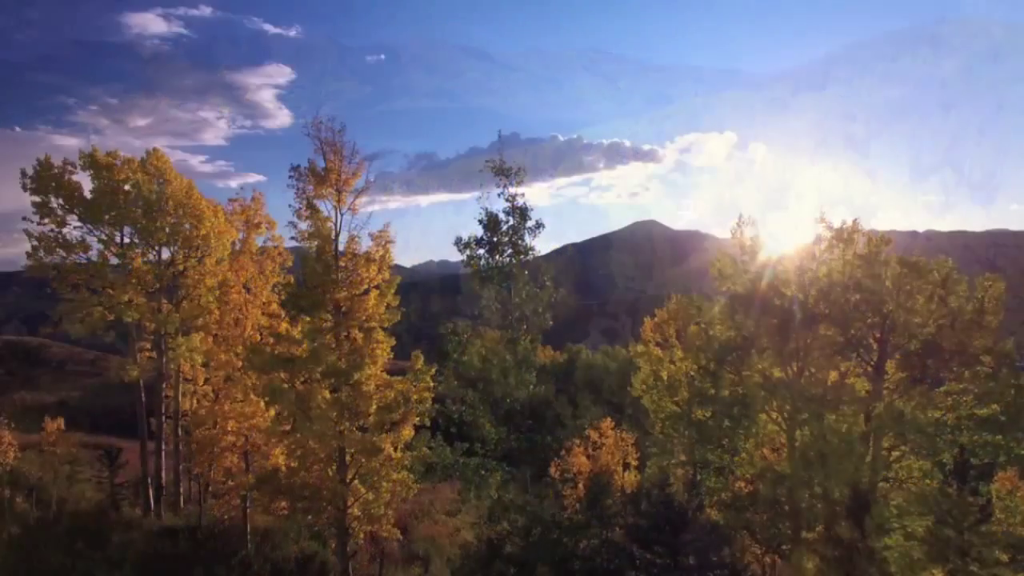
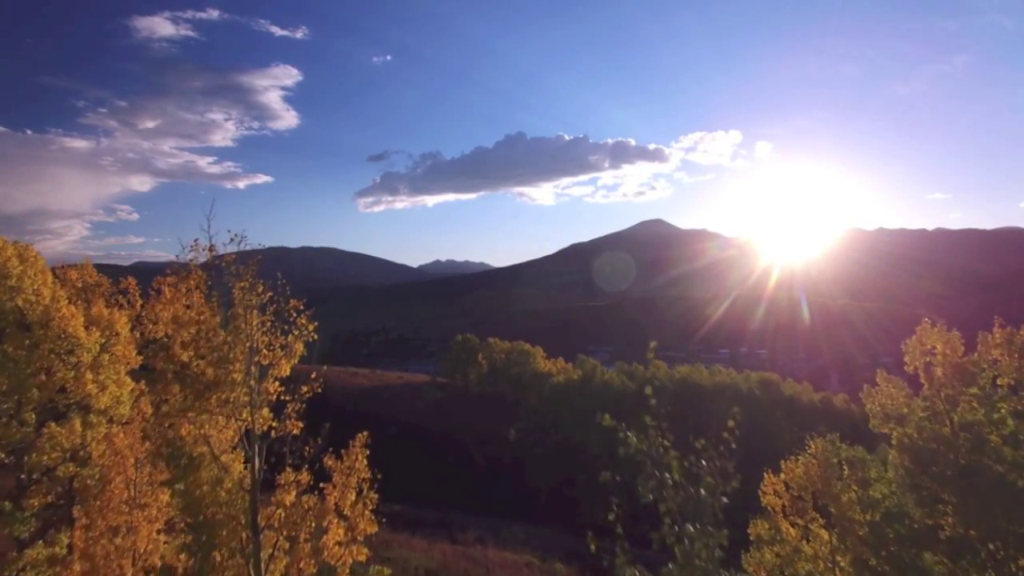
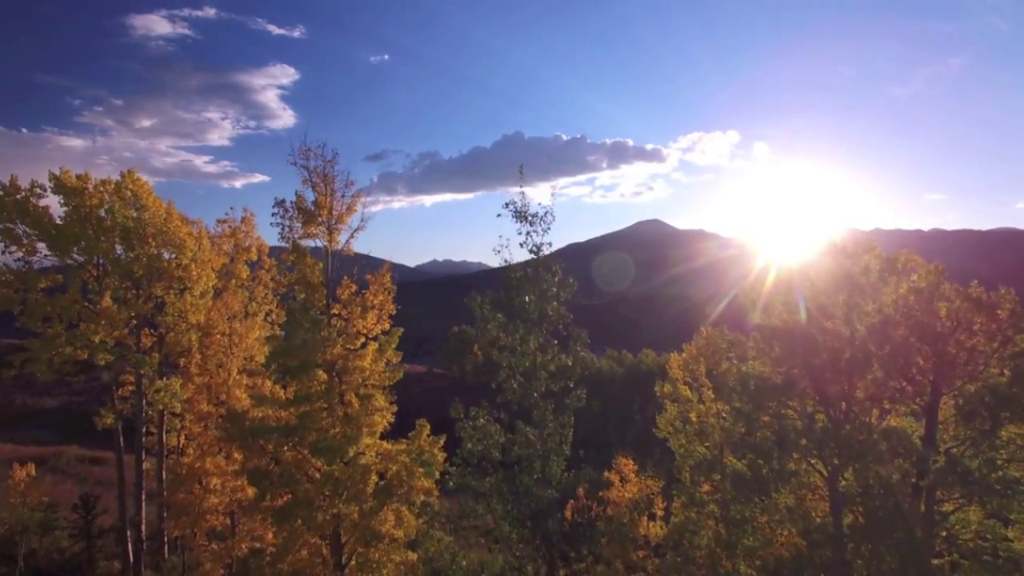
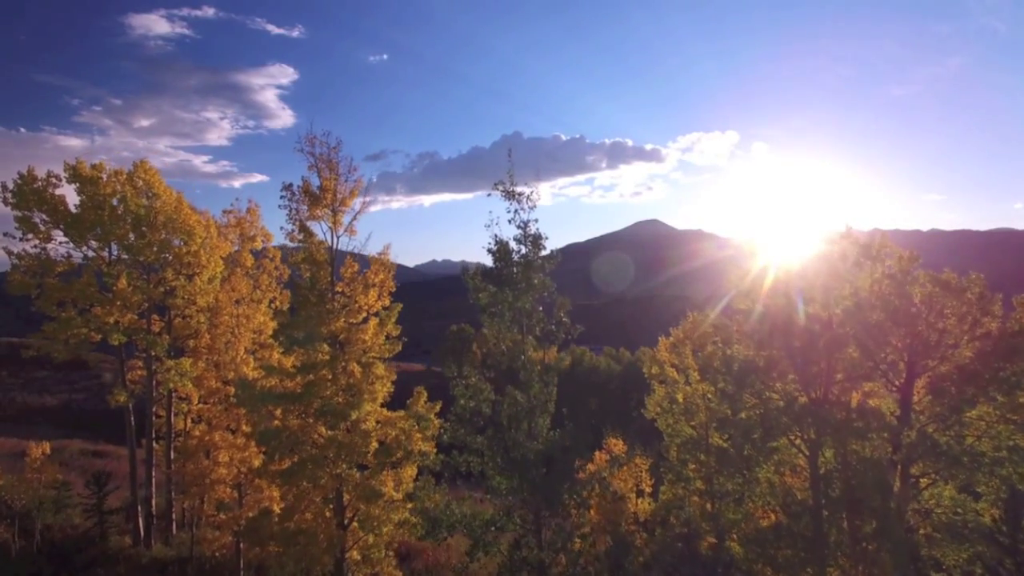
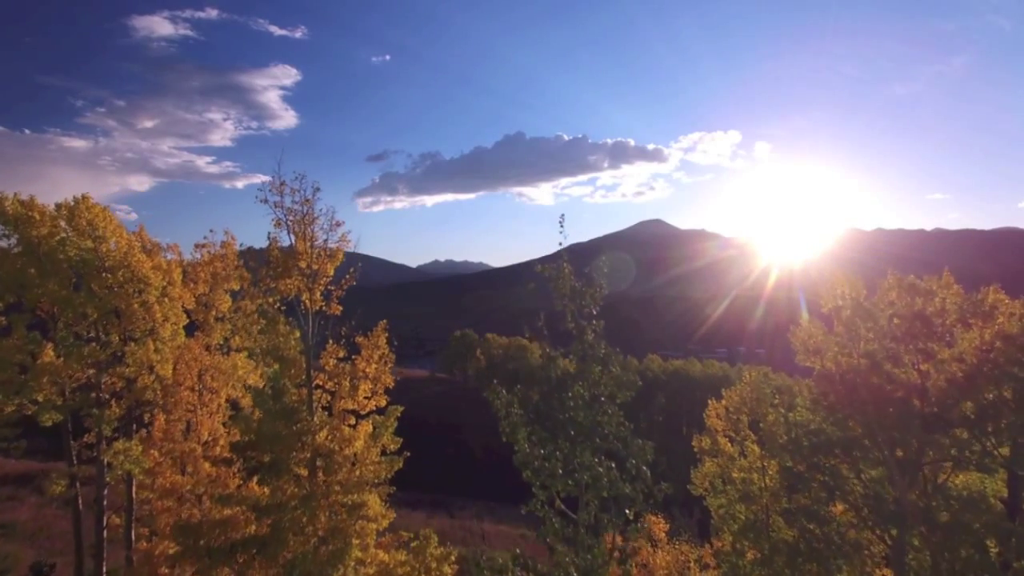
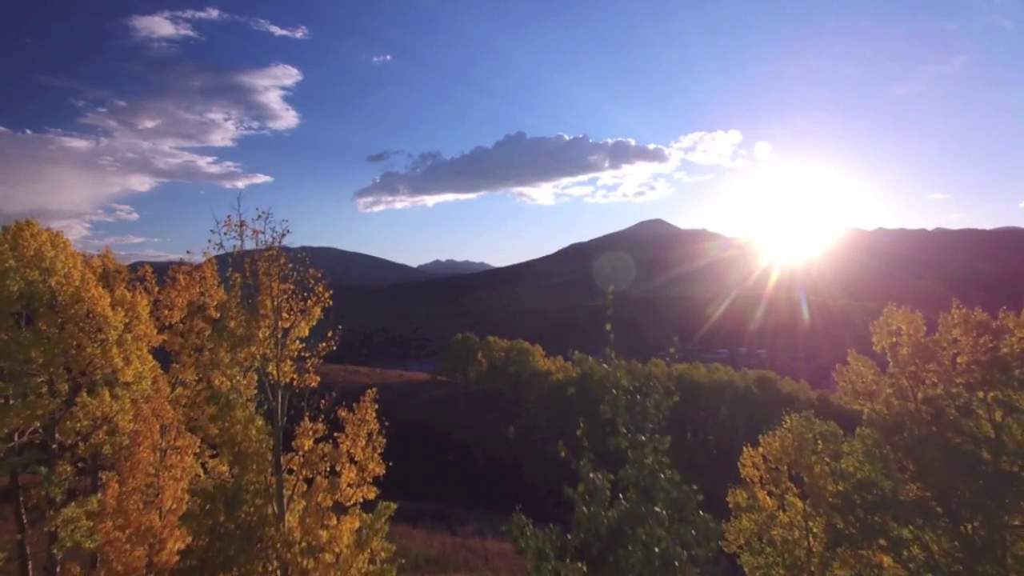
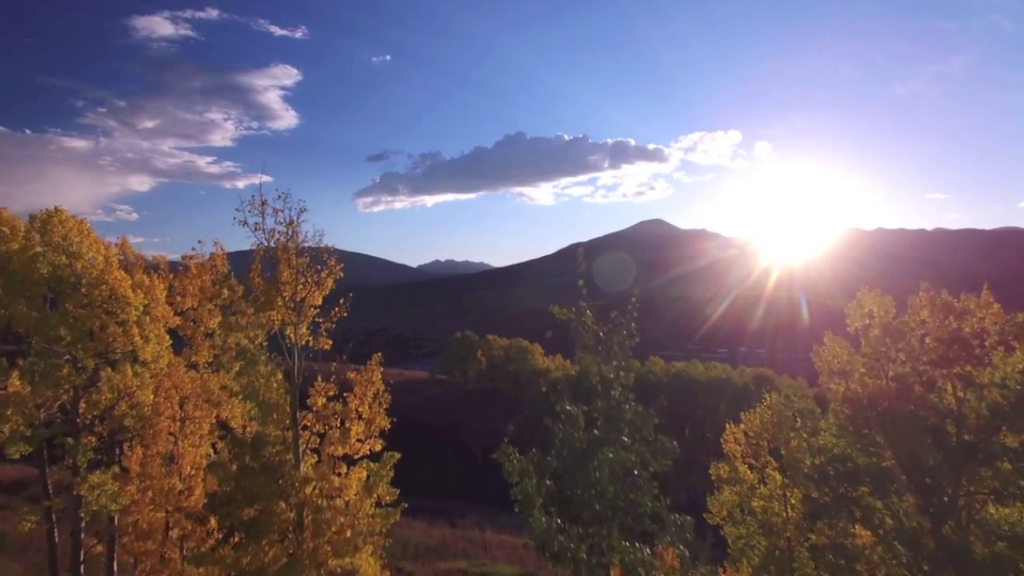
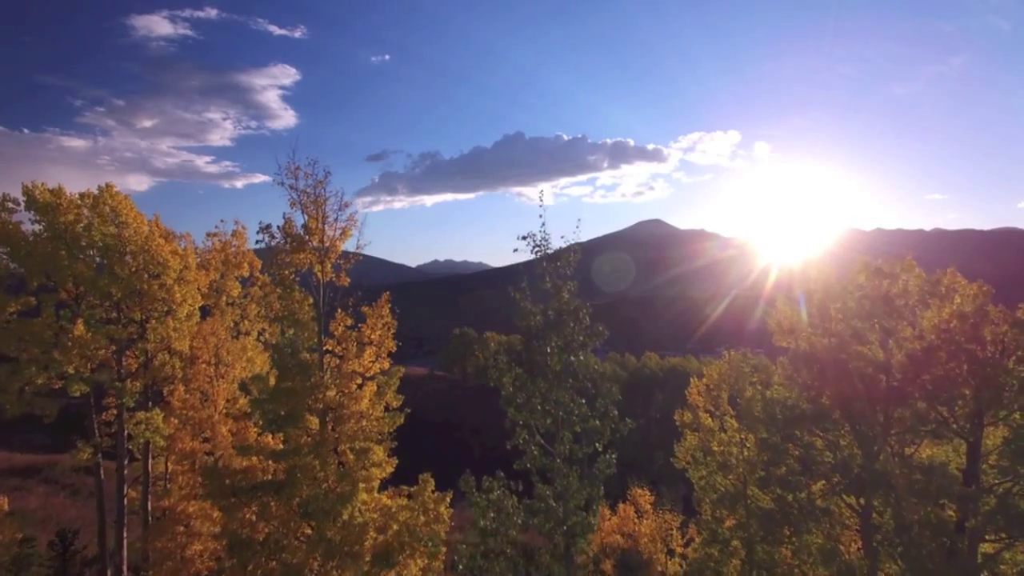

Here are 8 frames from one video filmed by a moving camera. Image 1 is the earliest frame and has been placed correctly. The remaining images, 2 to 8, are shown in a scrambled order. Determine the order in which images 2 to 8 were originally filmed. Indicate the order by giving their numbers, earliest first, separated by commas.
4, 3, 8, 5, 7, 6, 2
